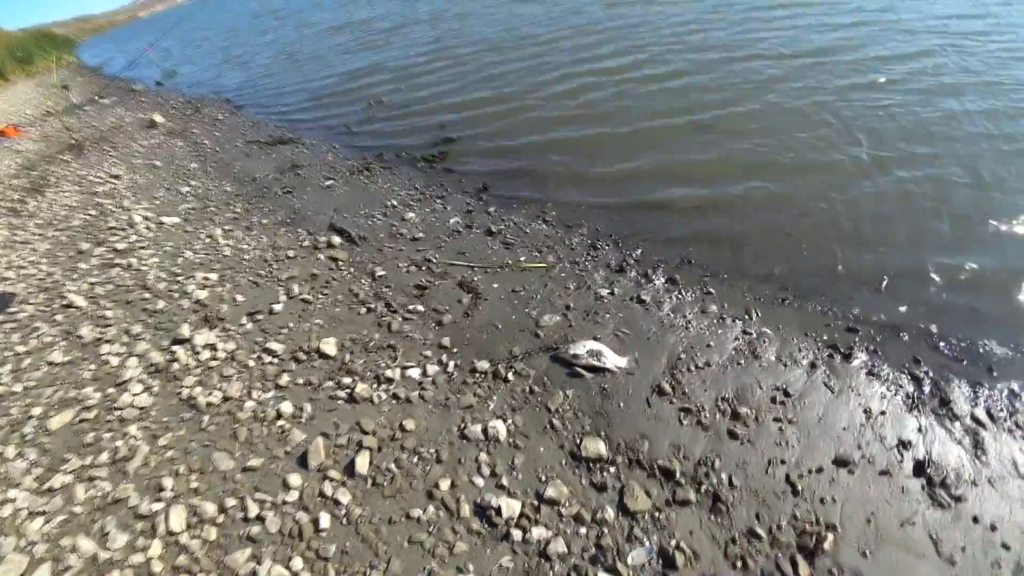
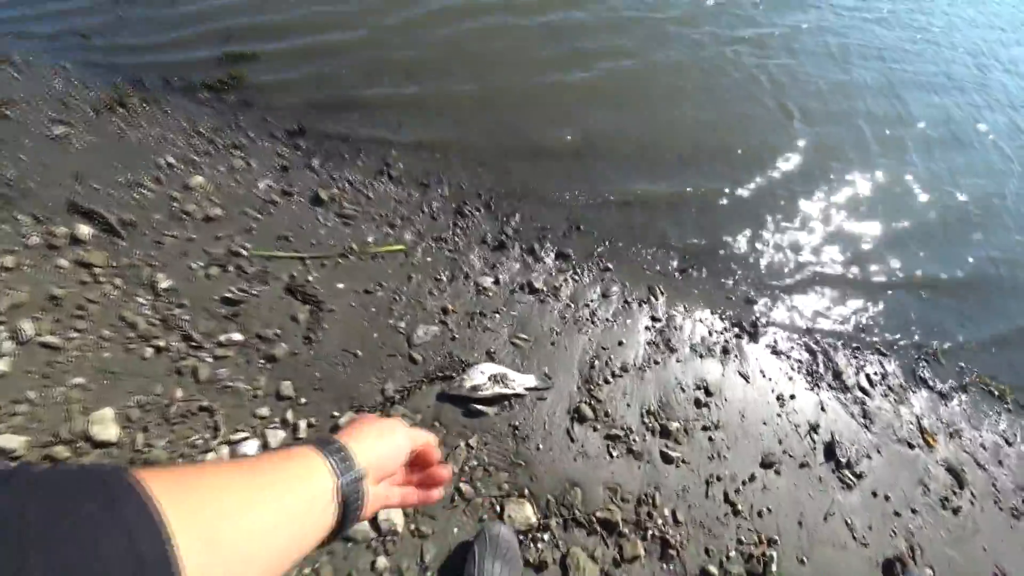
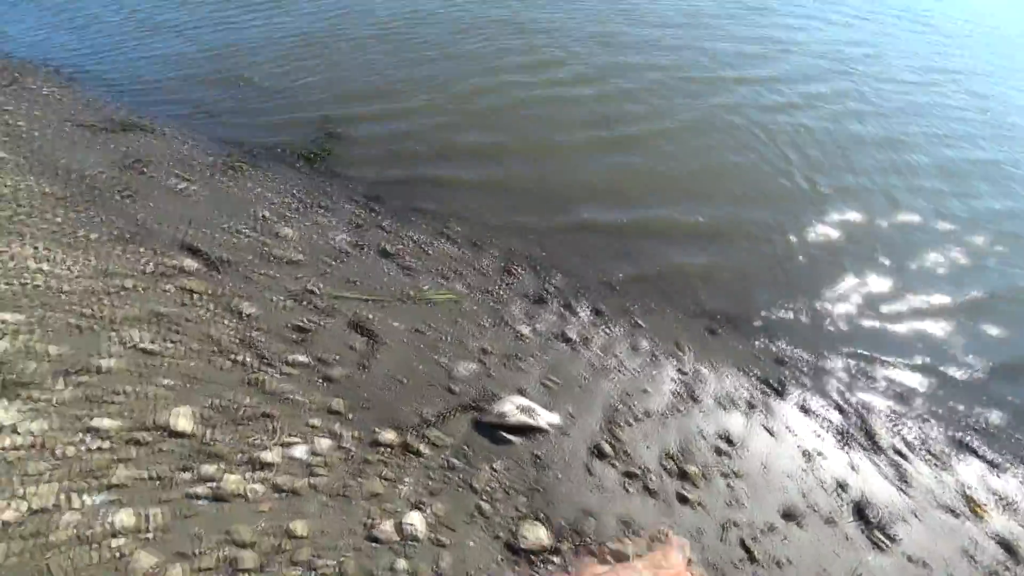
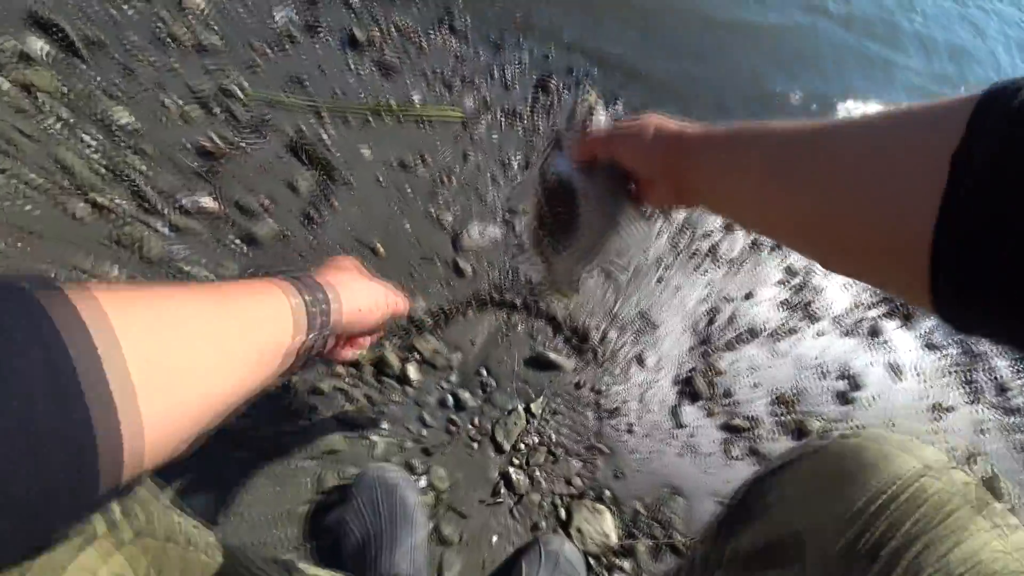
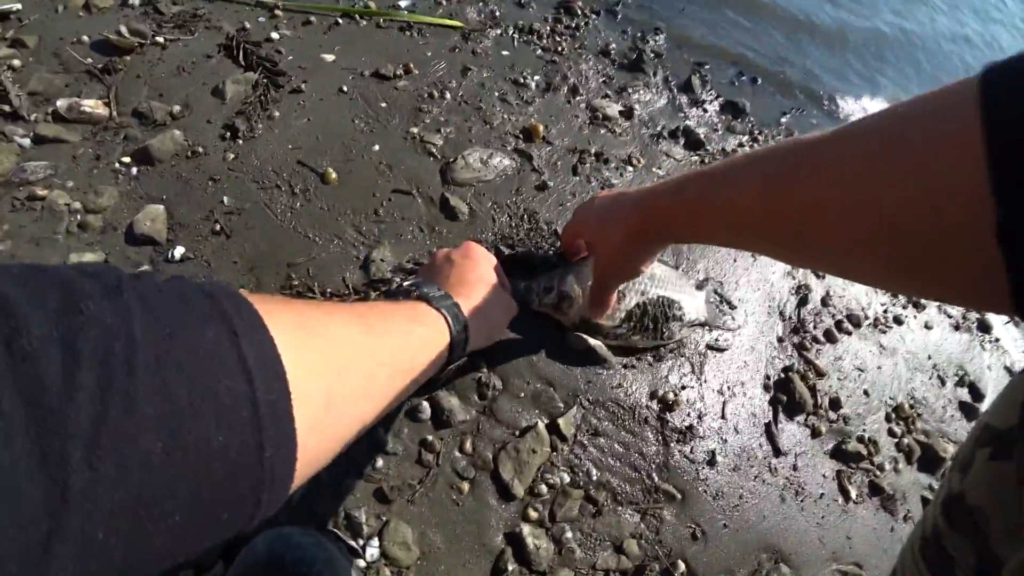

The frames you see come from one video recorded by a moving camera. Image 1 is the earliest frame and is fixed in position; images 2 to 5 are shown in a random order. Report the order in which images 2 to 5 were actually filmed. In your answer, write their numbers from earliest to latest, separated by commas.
3, 2, 5, 4
